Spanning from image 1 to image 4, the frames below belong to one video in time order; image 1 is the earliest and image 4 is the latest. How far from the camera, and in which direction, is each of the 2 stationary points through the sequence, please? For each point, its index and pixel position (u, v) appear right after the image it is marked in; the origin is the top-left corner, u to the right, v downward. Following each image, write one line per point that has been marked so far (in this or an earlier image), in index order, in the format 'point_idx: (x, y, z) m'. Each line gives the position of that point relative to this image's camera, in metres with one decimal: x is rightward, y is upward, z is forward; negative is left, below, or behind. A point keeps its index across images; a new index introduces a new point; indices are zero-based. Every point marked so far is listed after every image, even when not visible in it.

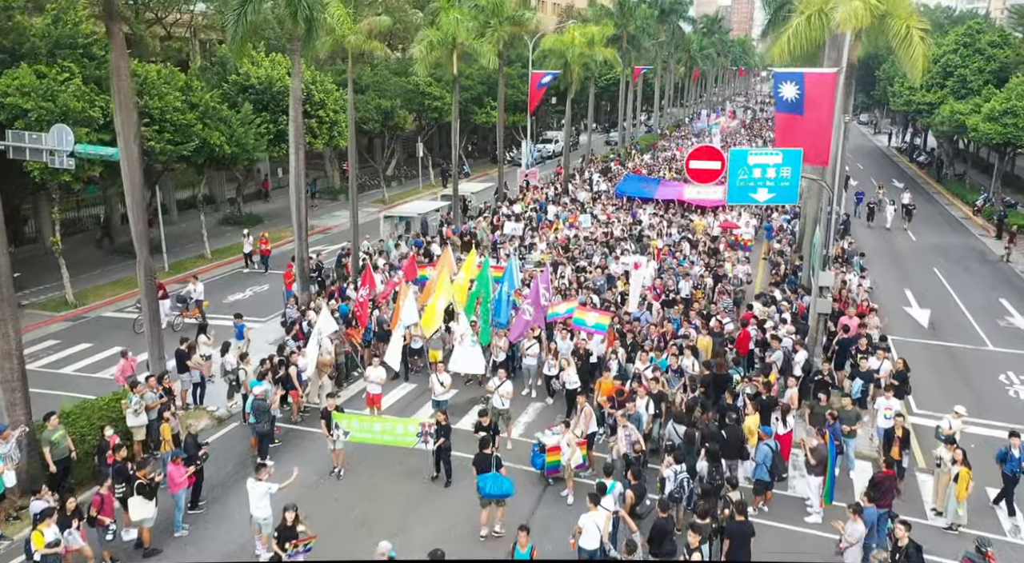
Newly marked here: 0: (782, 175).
0: (+5.2, +2.0, +16.8) m
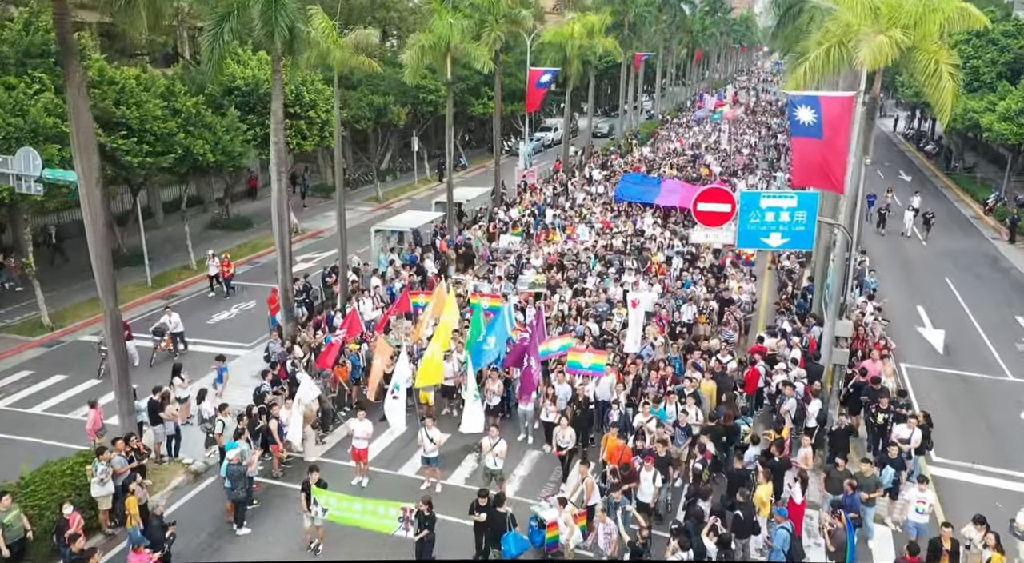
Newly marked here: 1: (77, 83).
0: (+5.1, +1.1, +15.6) m
1: (-7.4, +3.4, +14.7) m
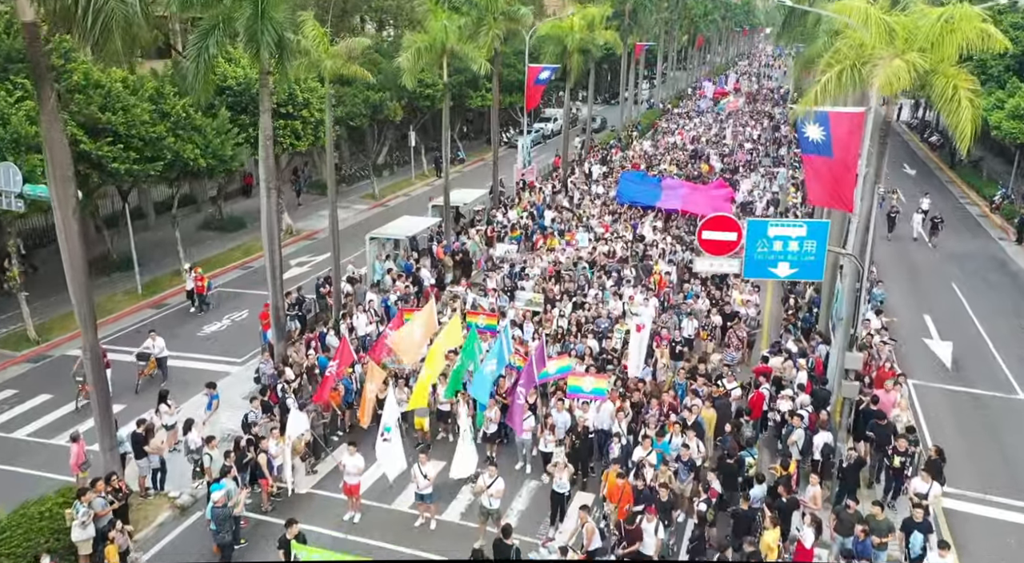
0: (+5.0, +0.6, +14.9) m
1: (-7.5, +2.8, +14.0) m
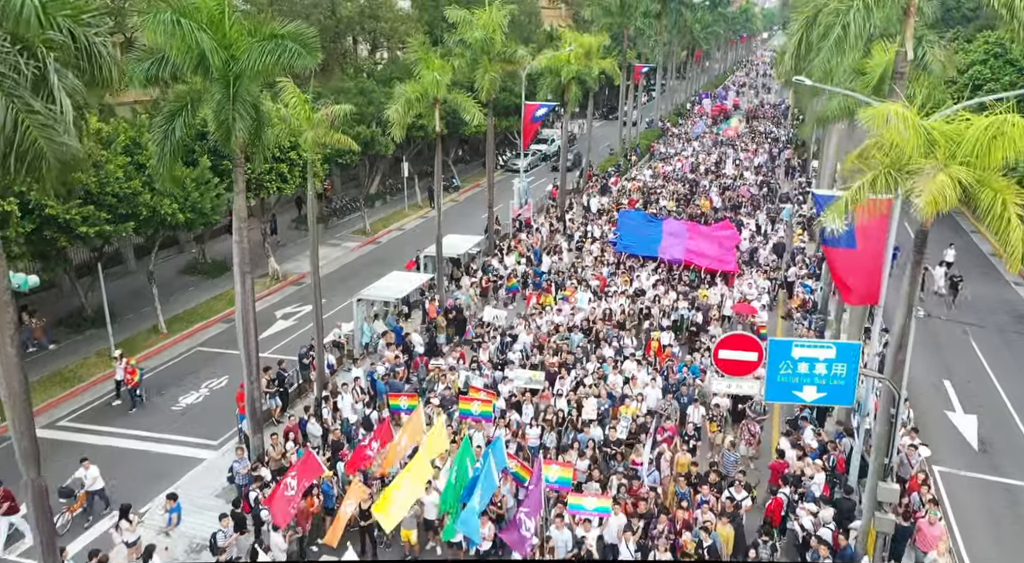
0: (+5.0, -1.4, +13.4) m
1: (-7.5, +0.8, +12.4) m
